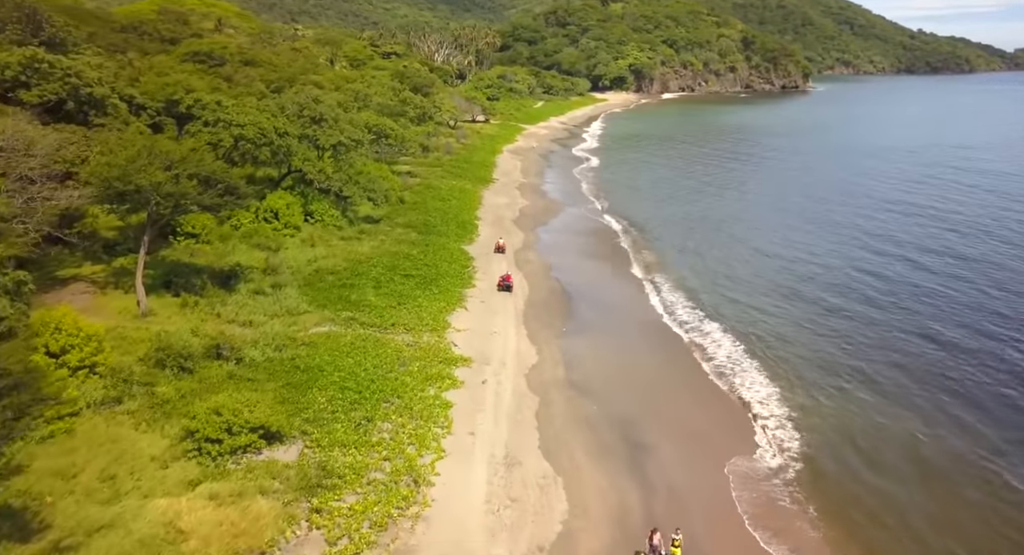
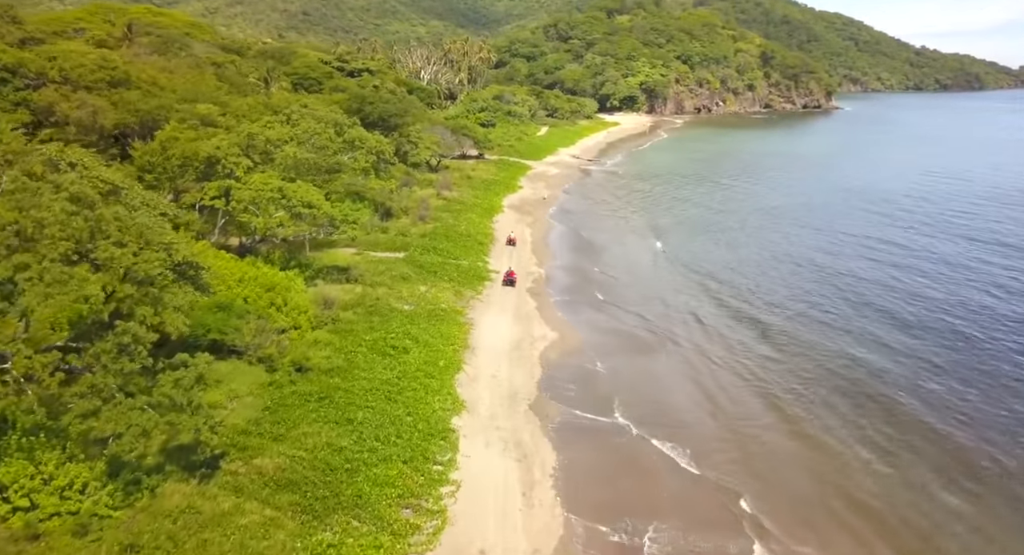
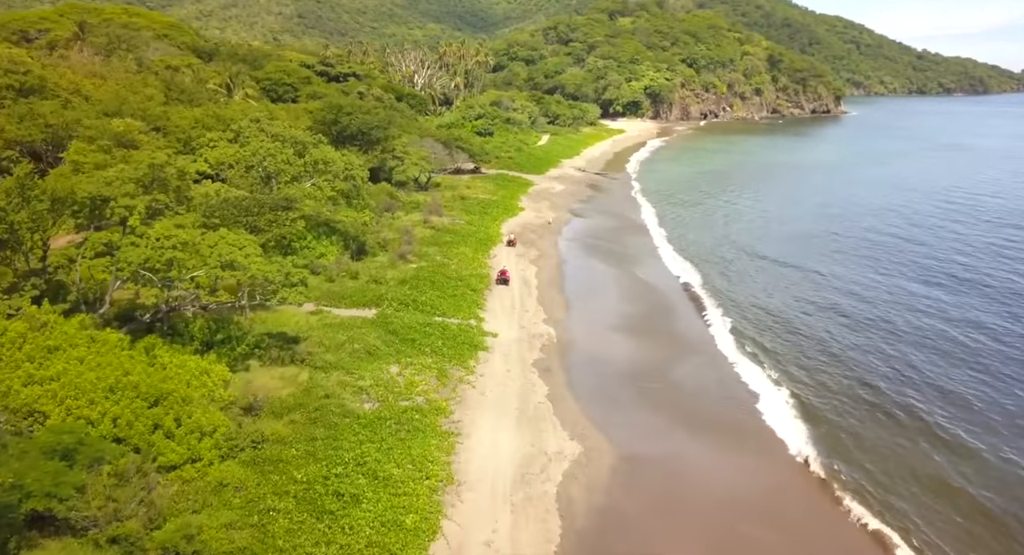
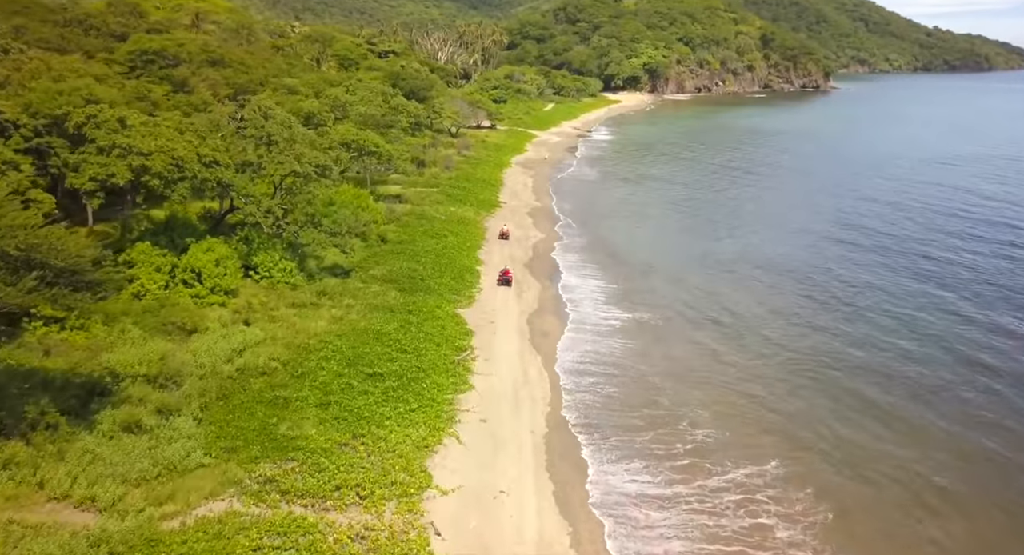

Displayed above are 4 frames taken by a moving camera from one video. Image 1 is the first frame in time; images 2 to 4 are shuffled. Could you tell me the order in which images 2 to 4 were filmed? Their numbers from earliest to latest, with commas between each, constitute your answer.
4, 2, 3
